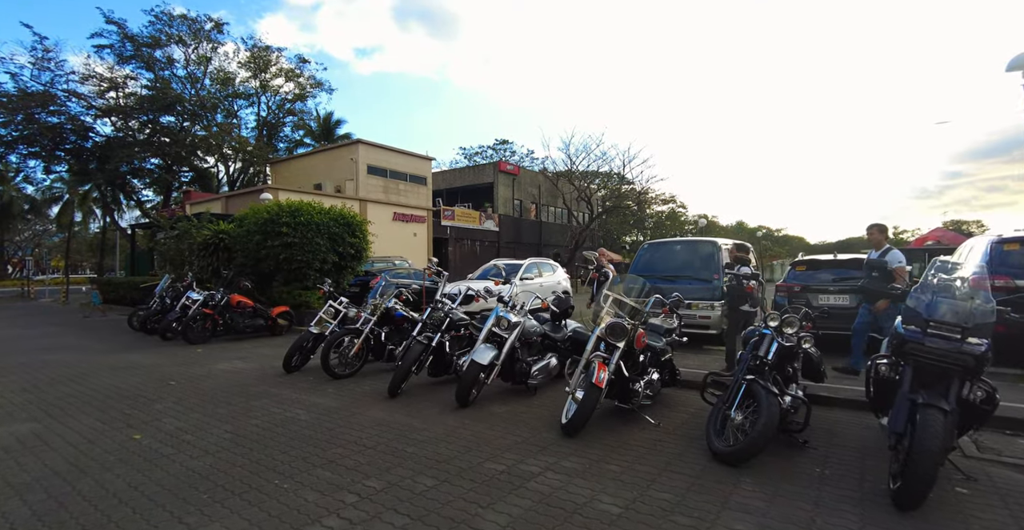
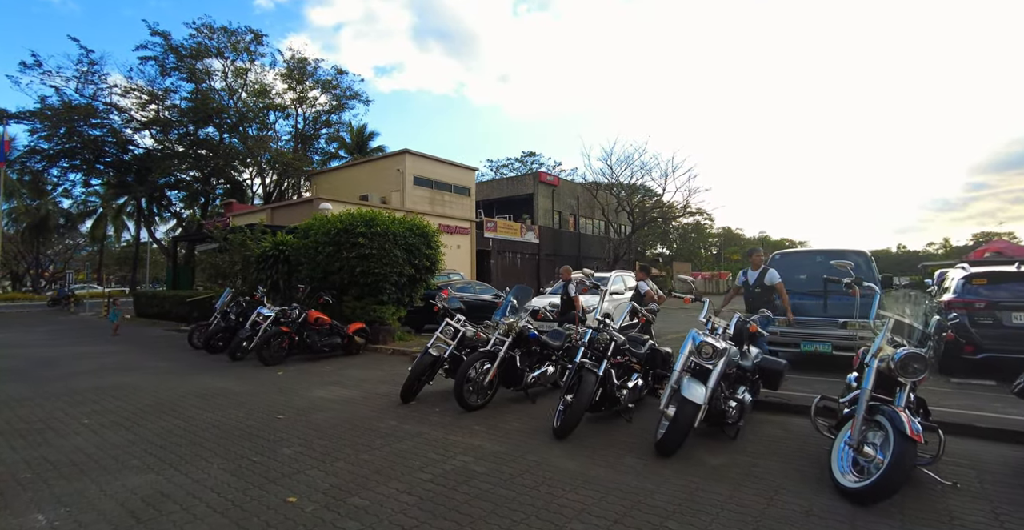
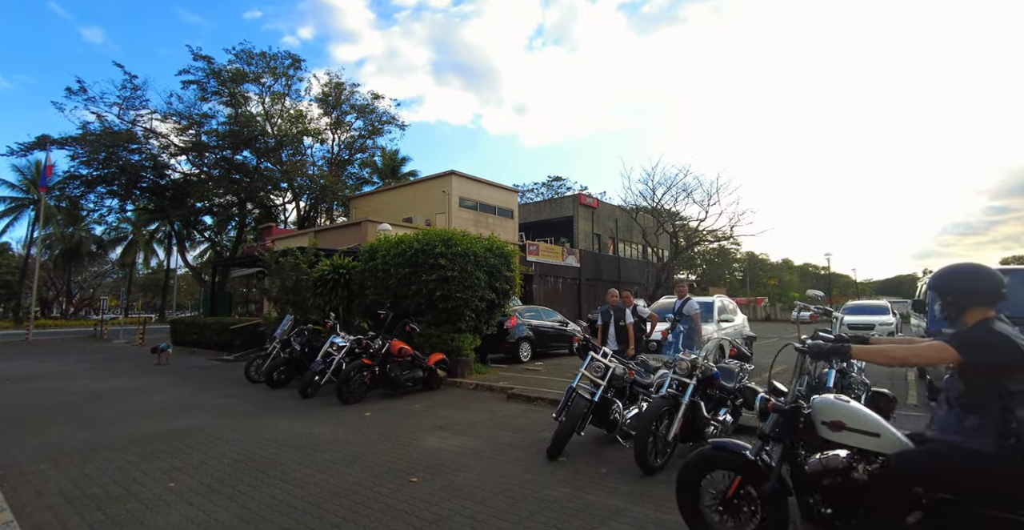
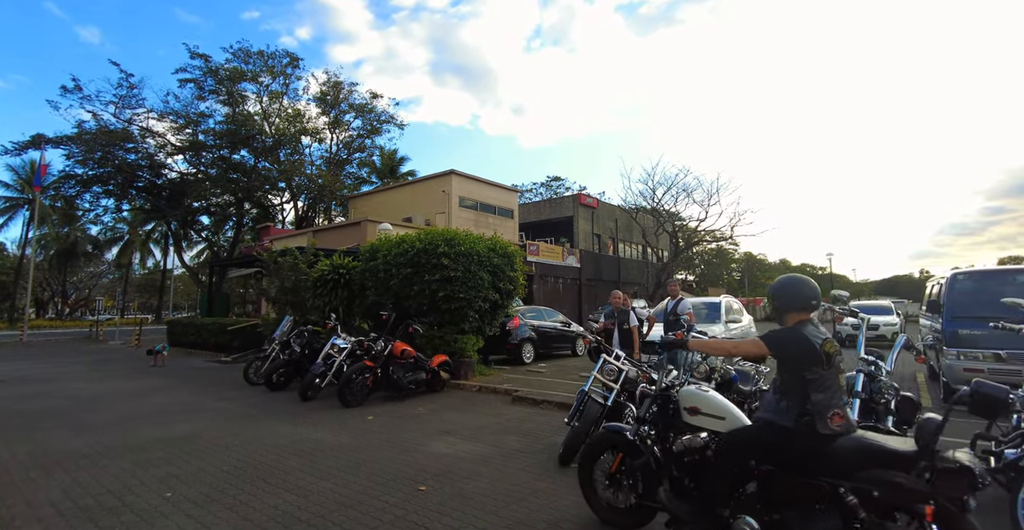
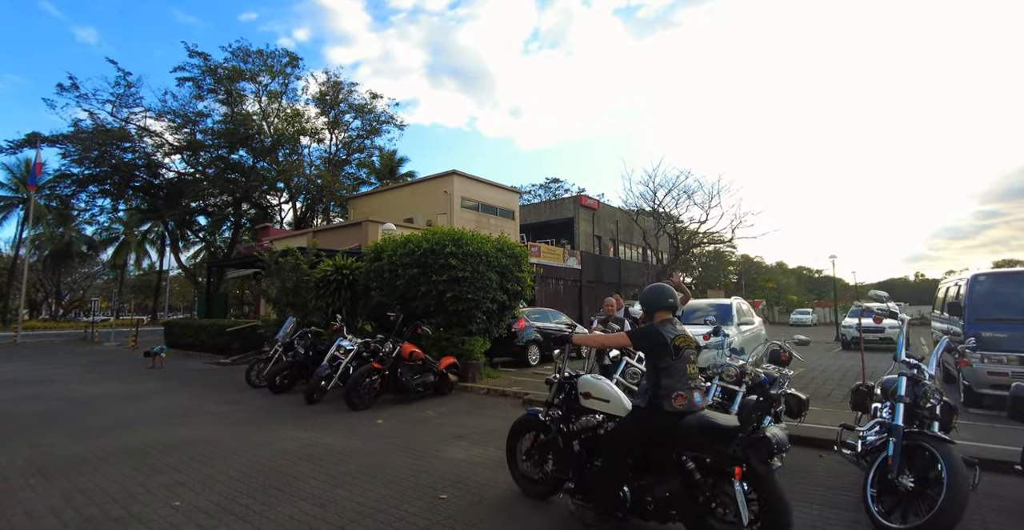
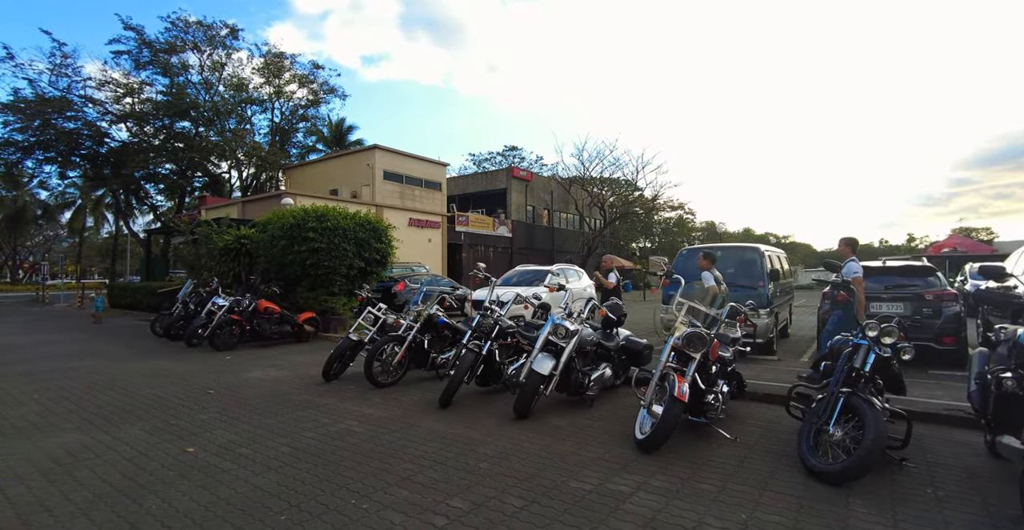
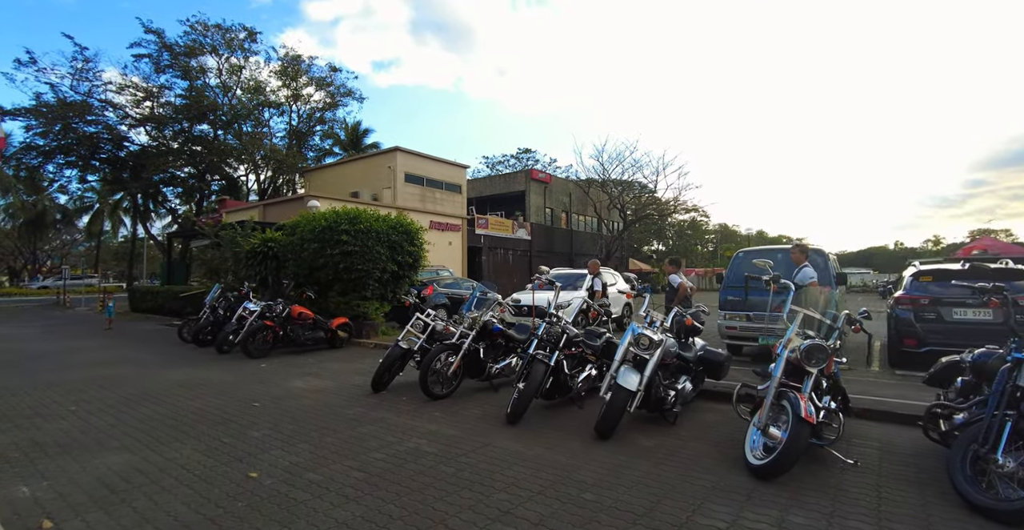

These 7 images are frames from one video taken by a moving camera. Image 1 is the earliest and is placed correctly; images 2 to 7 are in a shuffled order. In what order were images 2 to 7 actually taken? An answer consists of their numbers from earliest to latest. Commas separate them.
6, 7, 2, 3, 4, 5
